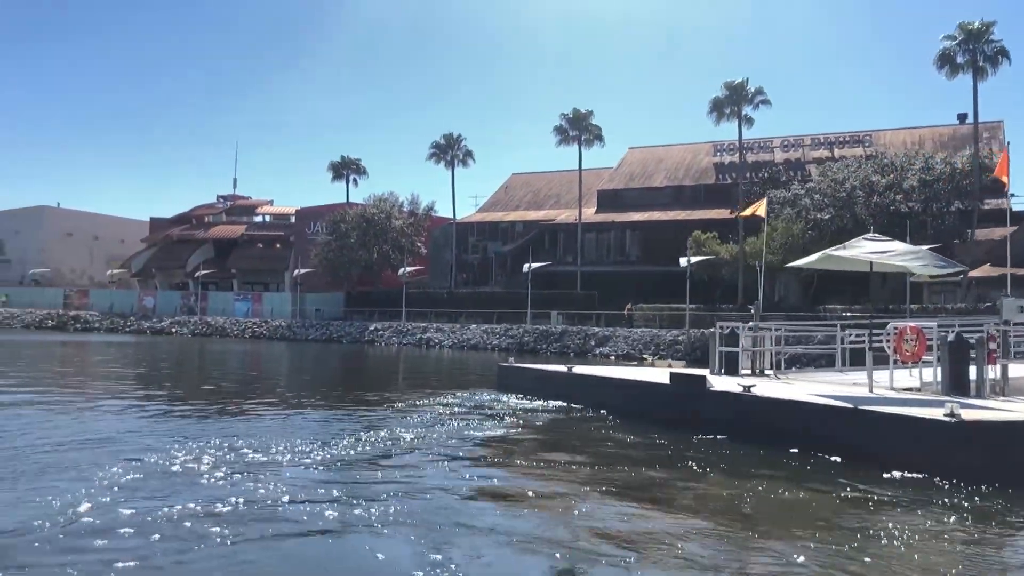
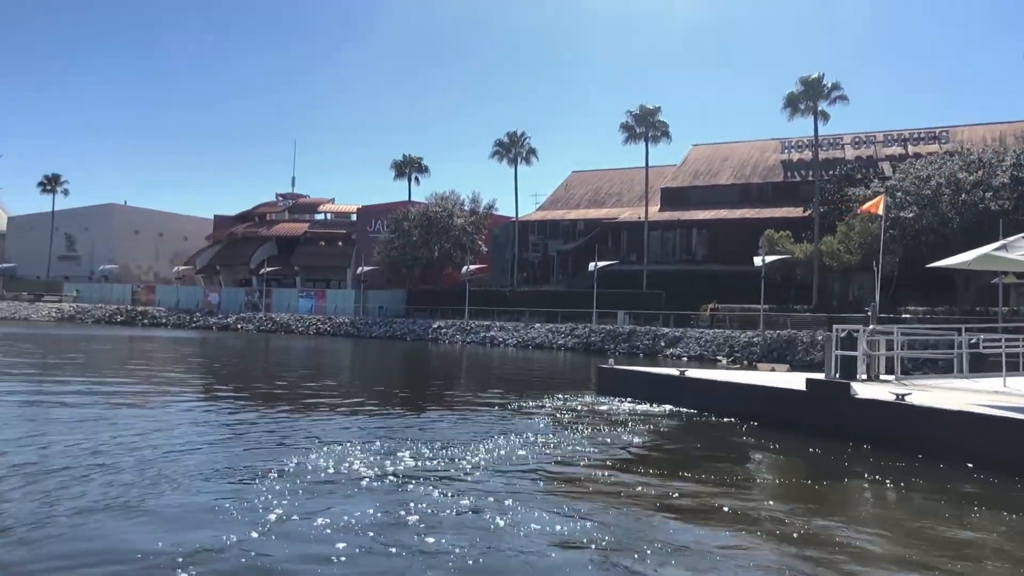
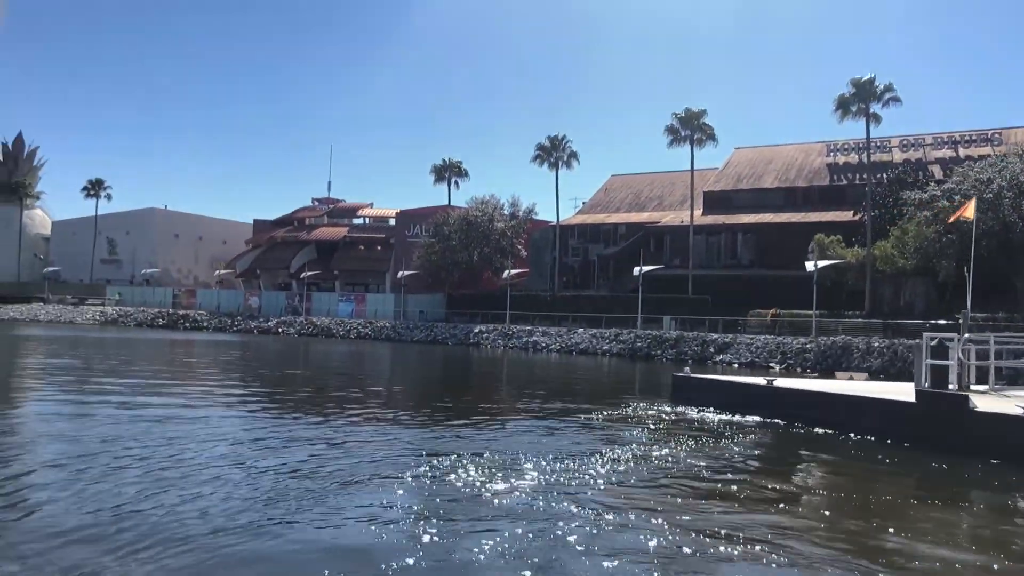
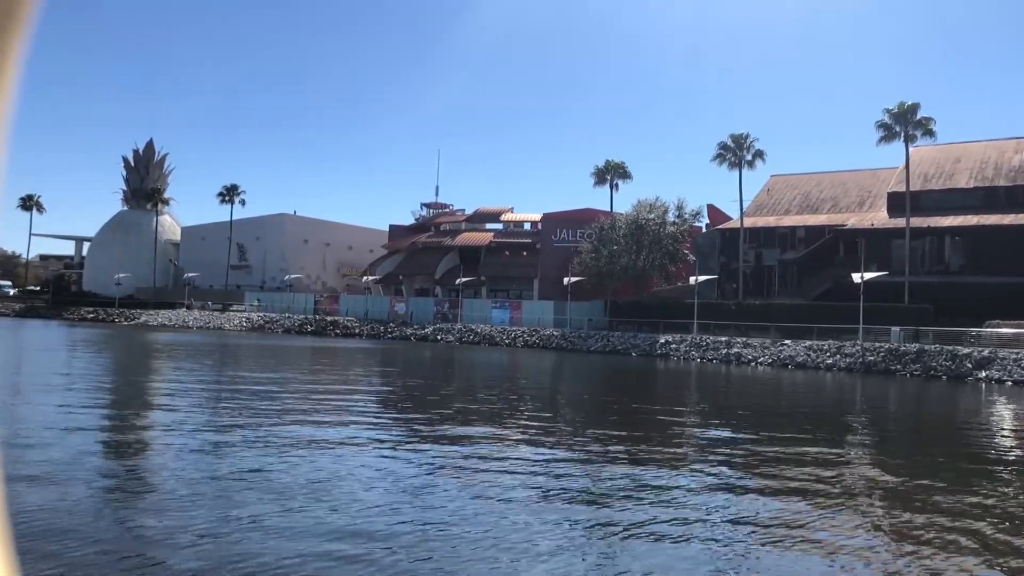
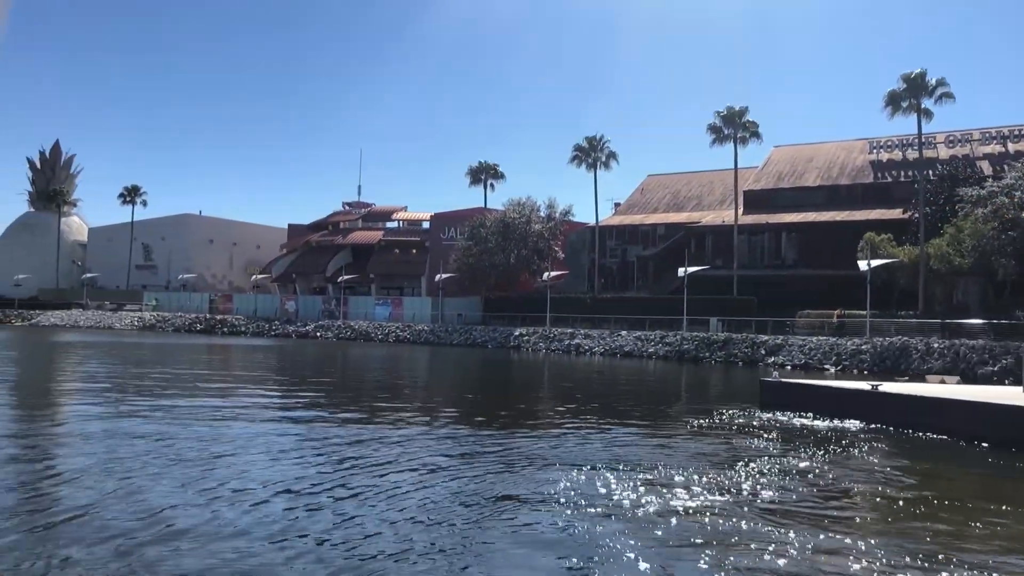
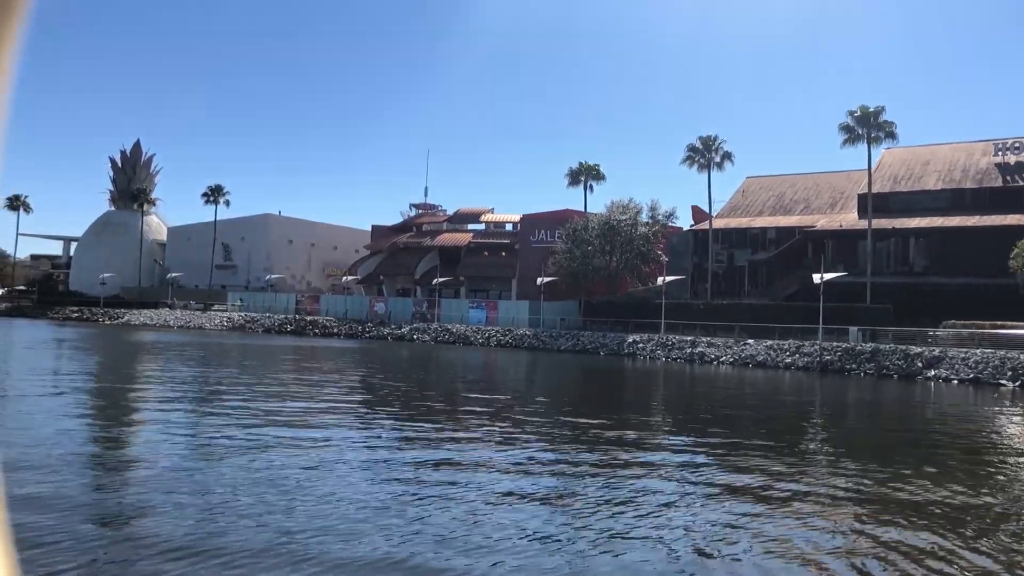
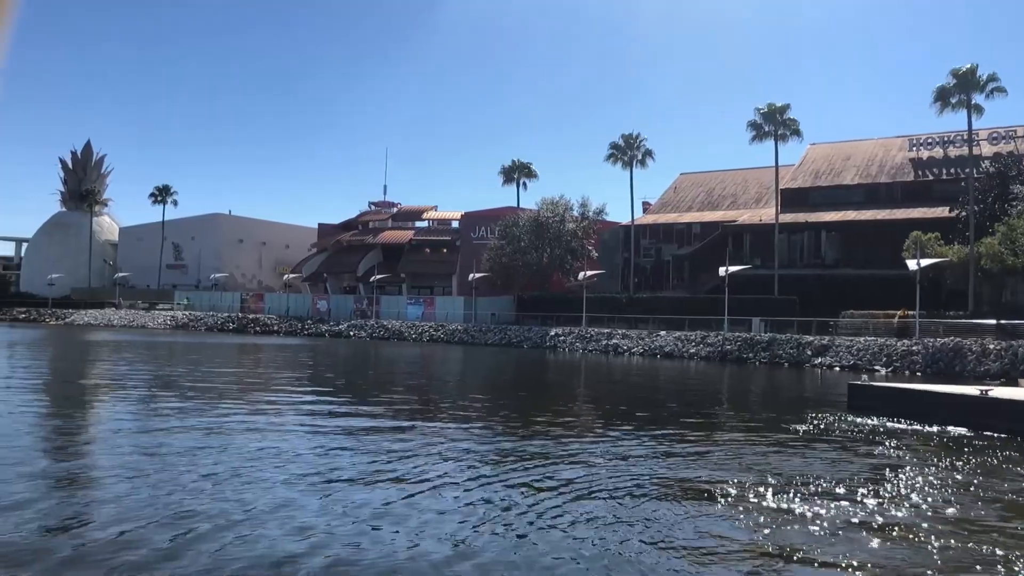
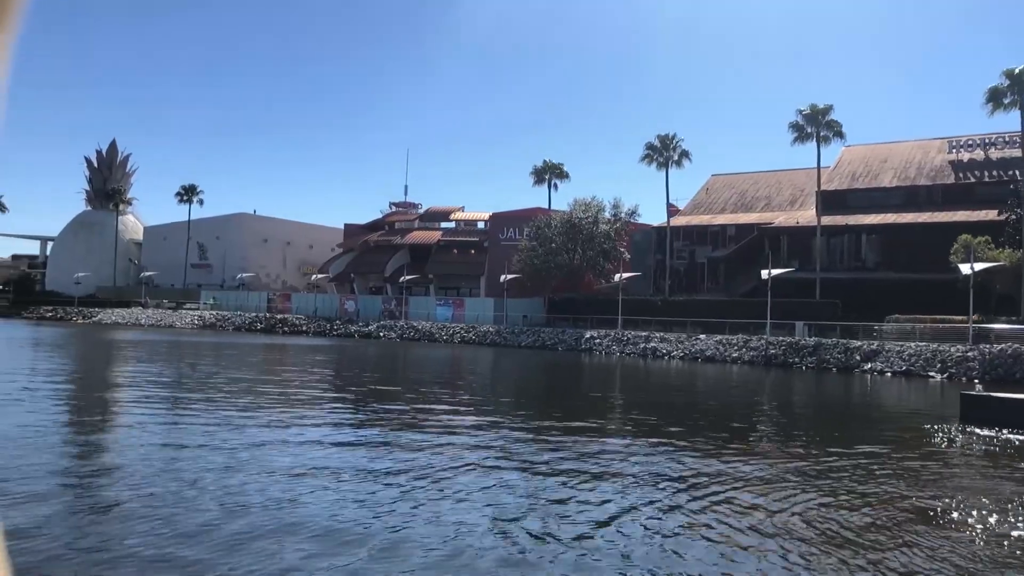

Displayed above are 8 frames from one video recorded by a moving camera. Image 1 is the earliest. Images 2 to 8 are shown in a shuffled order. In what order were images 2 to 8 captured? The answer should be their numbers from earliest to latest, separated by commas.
2, 3, 5, 7, 8, 6, 4
